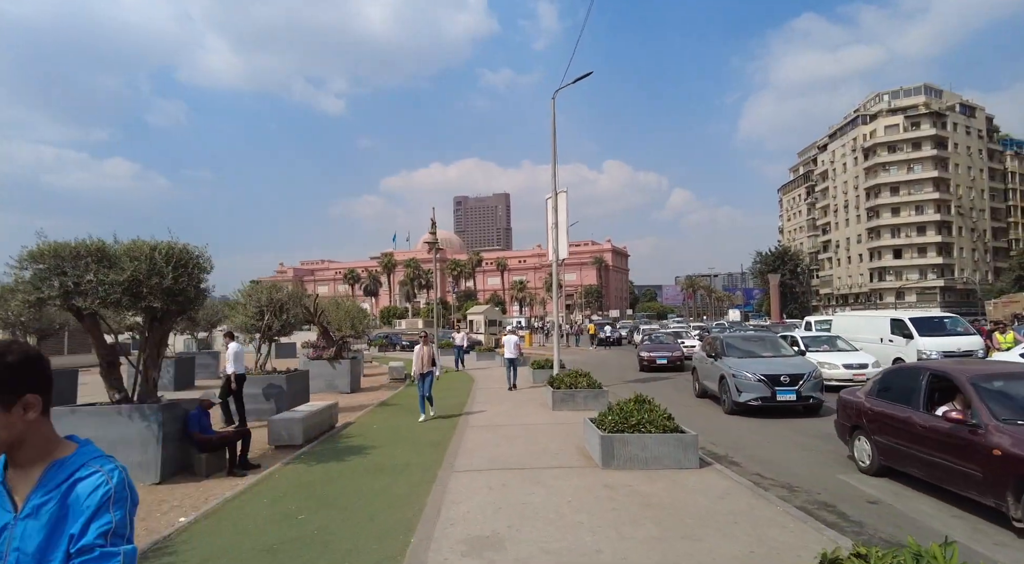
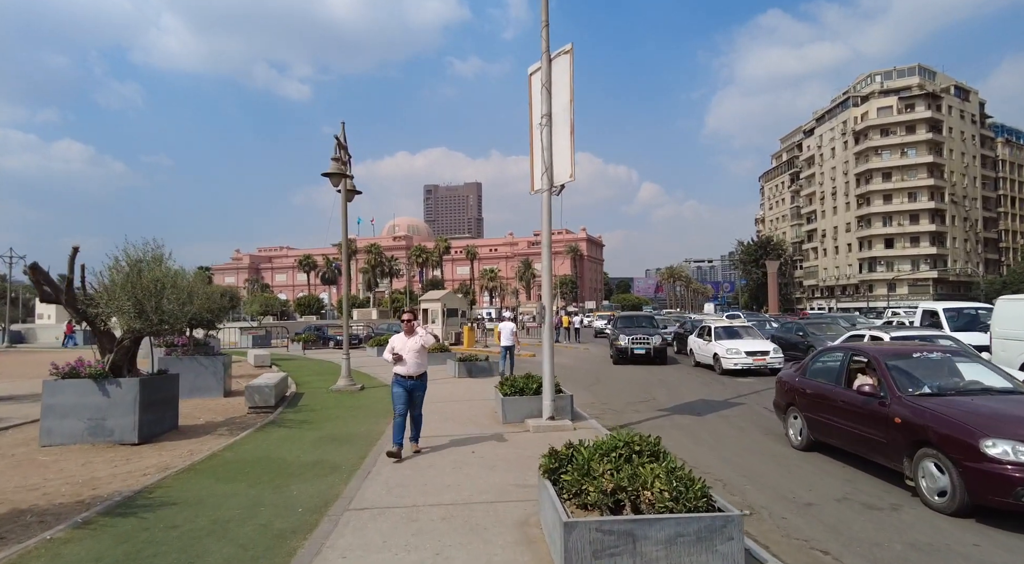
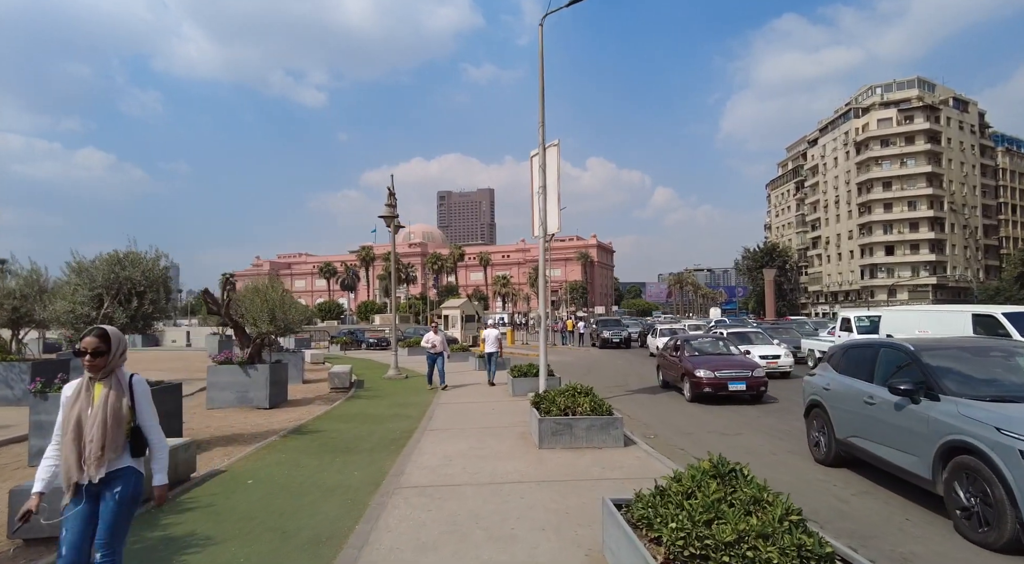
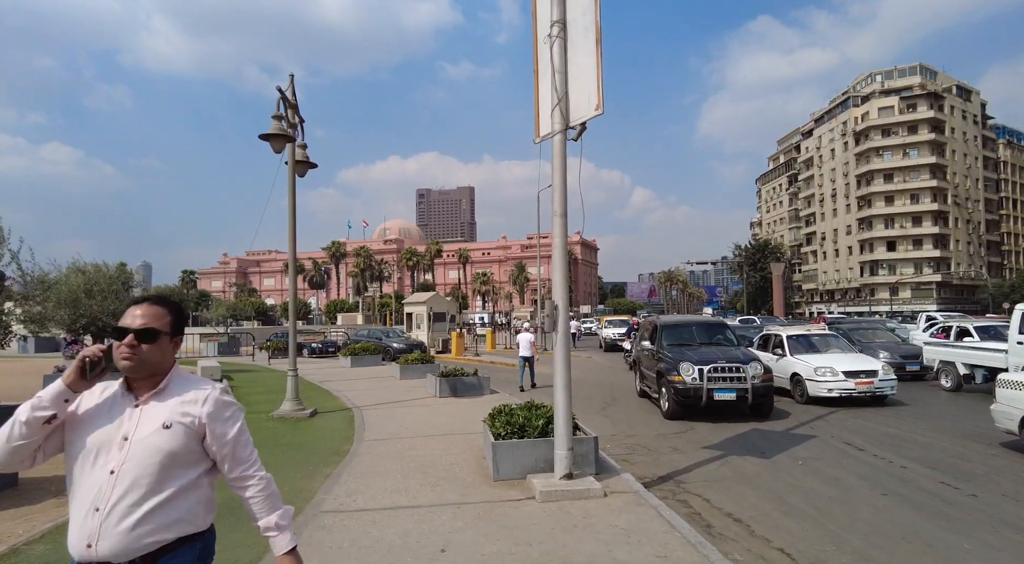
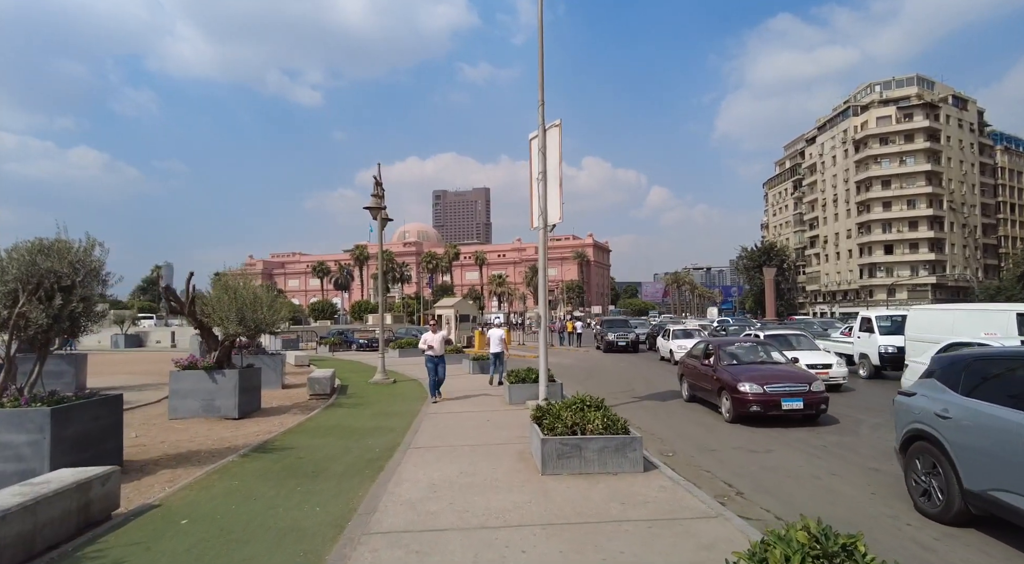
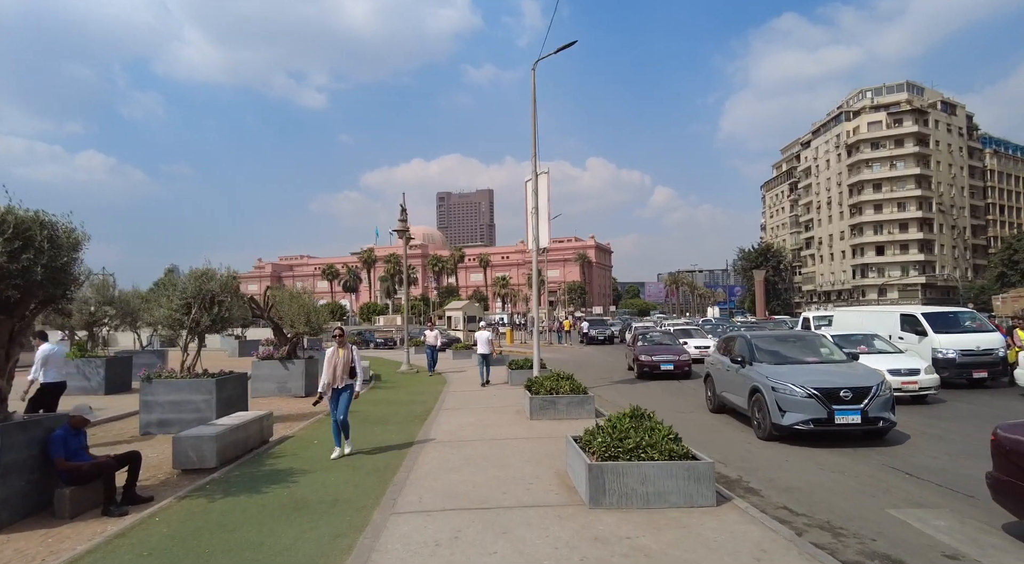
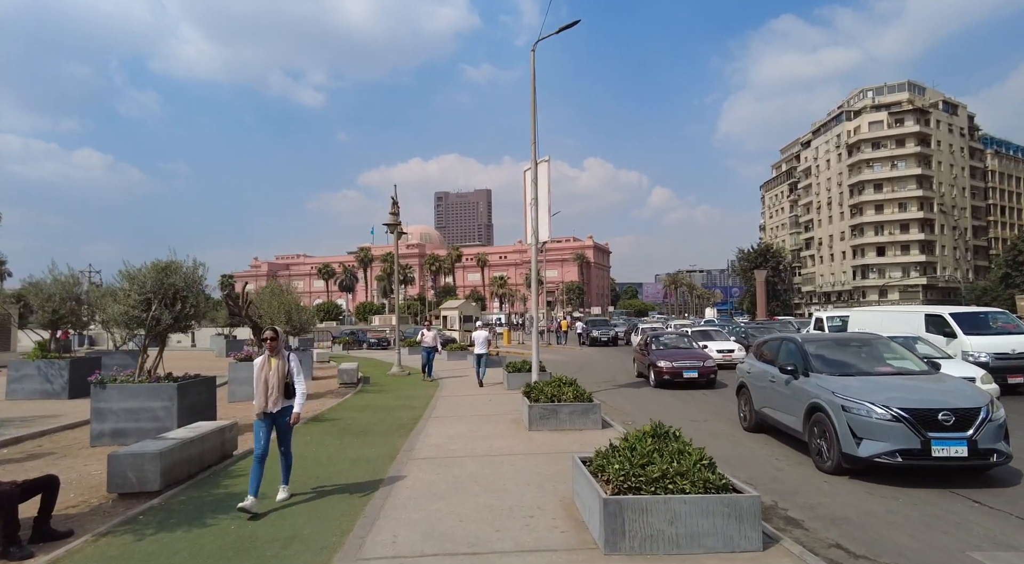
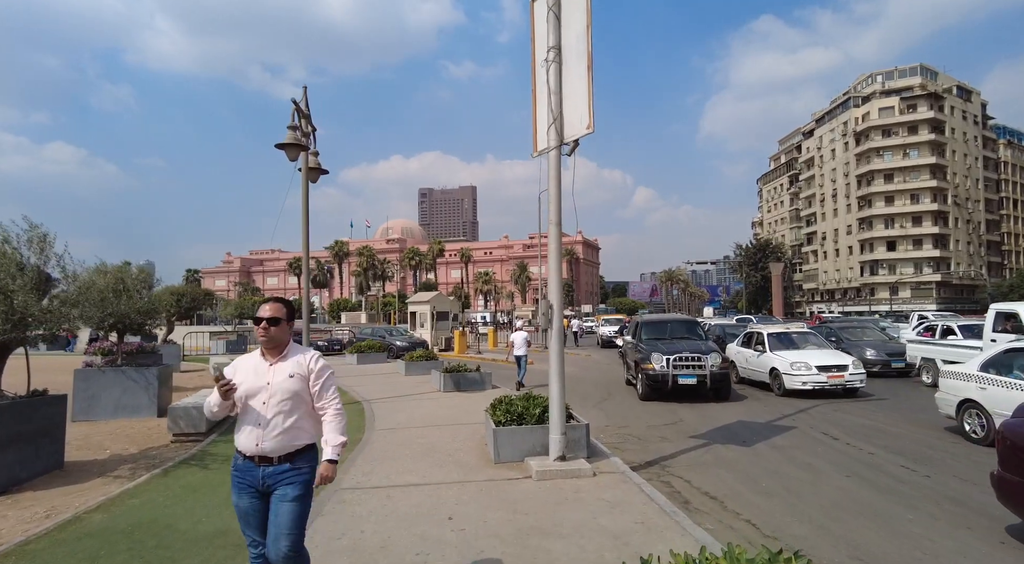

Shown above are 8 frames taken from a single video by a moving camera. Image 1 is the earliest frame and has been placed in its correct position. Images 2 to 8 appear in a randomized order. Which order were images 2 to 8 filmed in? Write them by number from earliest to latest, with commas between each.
6, 7, 3, 5, 2, 8, 4
